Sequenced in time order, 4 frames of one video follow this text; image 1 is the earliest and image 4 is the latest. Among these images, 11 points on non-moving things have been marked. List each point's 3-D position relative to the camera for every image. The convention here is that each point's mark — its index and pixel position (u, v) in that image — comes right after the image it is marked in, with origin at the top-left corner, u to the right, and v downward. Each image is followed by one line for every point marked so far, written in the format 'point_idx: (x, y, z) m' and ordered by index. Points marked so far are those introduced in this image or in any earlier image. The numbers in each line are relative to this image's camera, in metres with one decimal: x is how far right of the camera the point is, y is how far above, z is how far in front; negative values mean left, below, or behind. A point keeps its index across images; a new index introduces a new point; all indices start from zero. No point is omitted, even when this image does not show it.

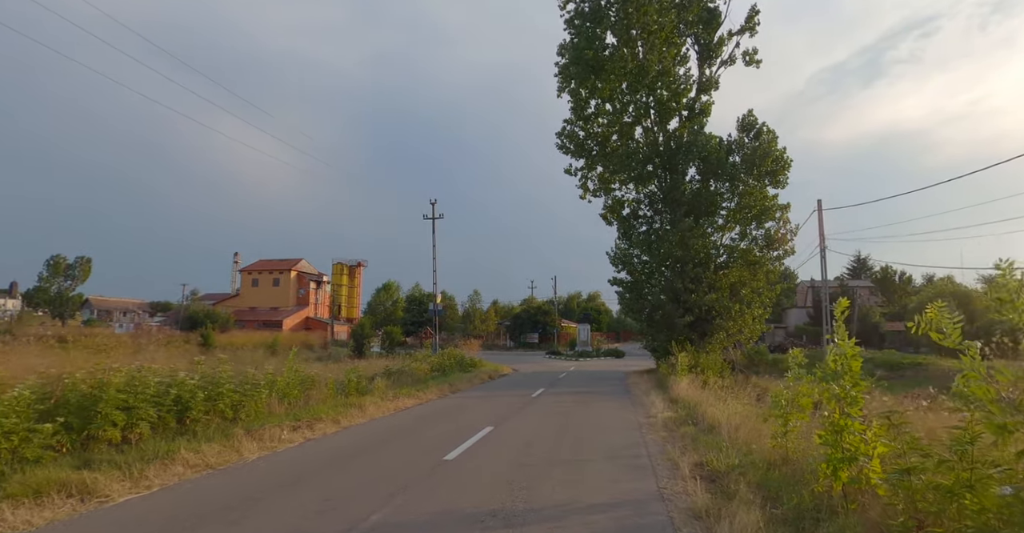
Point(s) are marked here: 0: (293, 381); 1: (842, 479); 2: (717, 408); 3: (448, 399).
0: (-4.5, -2.4, +12.7) m
1: (+2.6, -1.7, +4.9) m
2: (+3.8, -2.6, +11.3) m
3: (-1.7, -3.4, +15.7) m
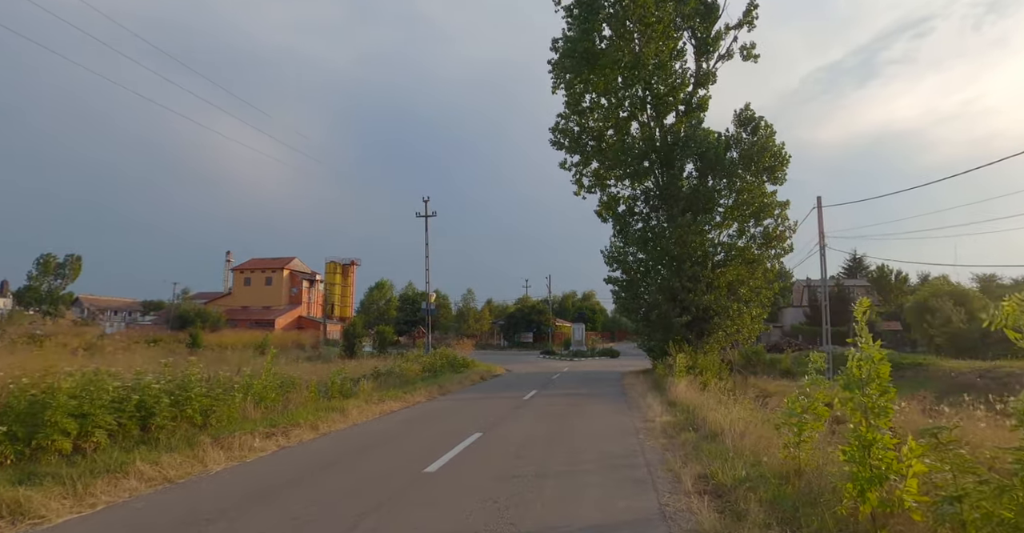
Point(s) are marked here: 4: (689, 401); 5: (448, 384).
0: (-4.7, -2.3, +12.0) m
1: (+2.5, -1.6, +4.3) m
2: (+3.6, -2.5, +10.7) m
3: (-1.9, -3.3, +15.0) m
4: (+3.7, -2.8, +12.9) m
5: (-2.0, -3.7, +19.1) m
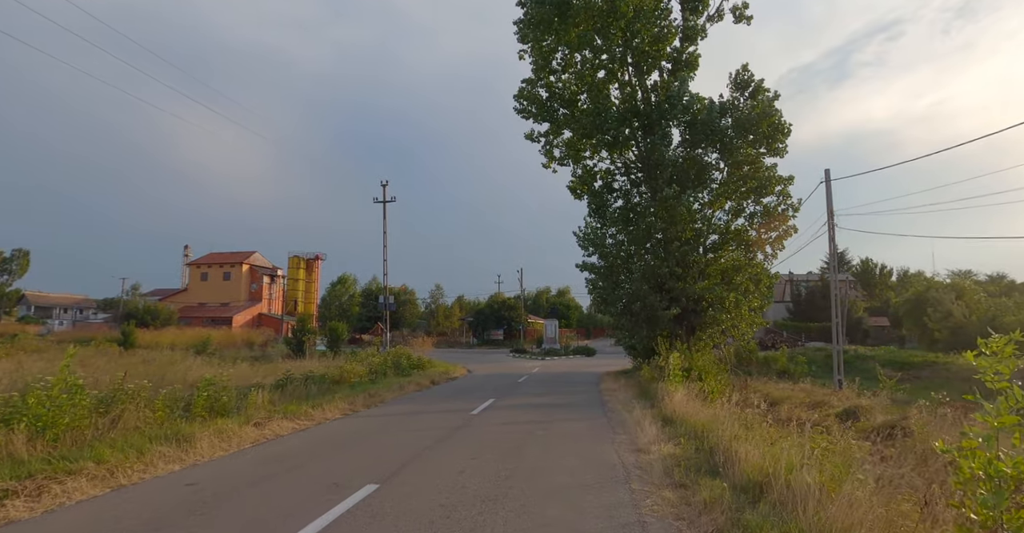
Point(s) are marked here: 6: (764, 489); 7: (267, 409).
0: (-5.7, -1.8, +8.1) m
1: (+1.9, -1.1, +0.6) m
2: (+2.7, -2.0, +7.0) m
3: (-2.9, -2.8, +11.1) m
4: (+2.8, -2.3, +9.3) m
5: (-3.2, -3.1, +15.3) m
6: (+2.3, -2.0, +5.6) m
7: (-4.4, -2.5, +11.0) m
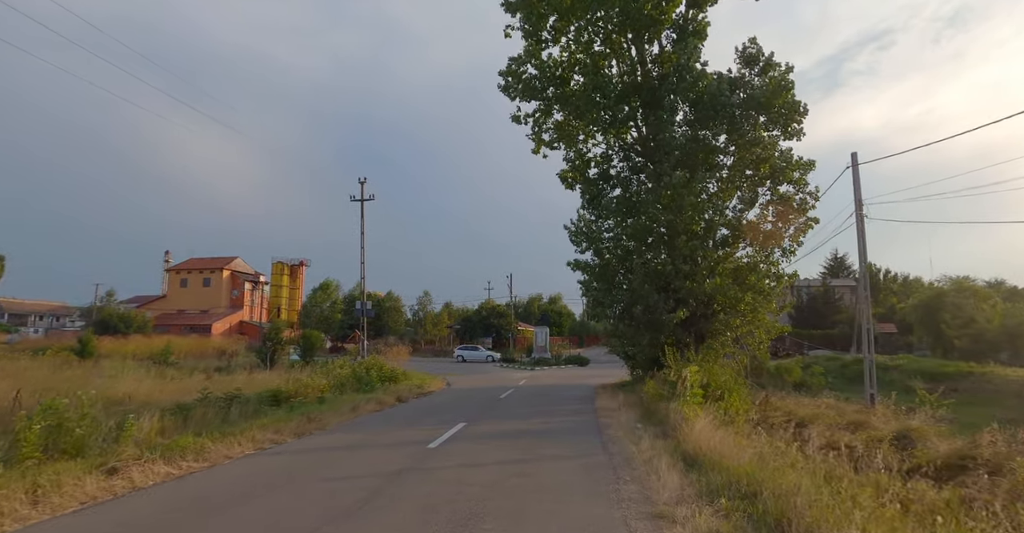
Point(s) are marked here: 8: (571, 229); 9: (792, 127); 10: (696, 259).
0: (-6.0, -1.5, +5.2) m
1: (+1.6, -0.8, -2.2) m
2: (+2.3, -1.8, +4.2) m
3: (-3.3, -2.6, +8.3) m
4: (+2.4, -2.1, +6.5) m
5: (-3.7, -3.0, +12.4) m
6: (+1.9, -1.7, +2.8) m
7: (-4.8, -2.3, +8.1) m
8: (+1.9, +1.2, +19.7) m
9: (+8.7, +4.3, +18.7) m
10: (+5.3, +0.2, +17.8) m
